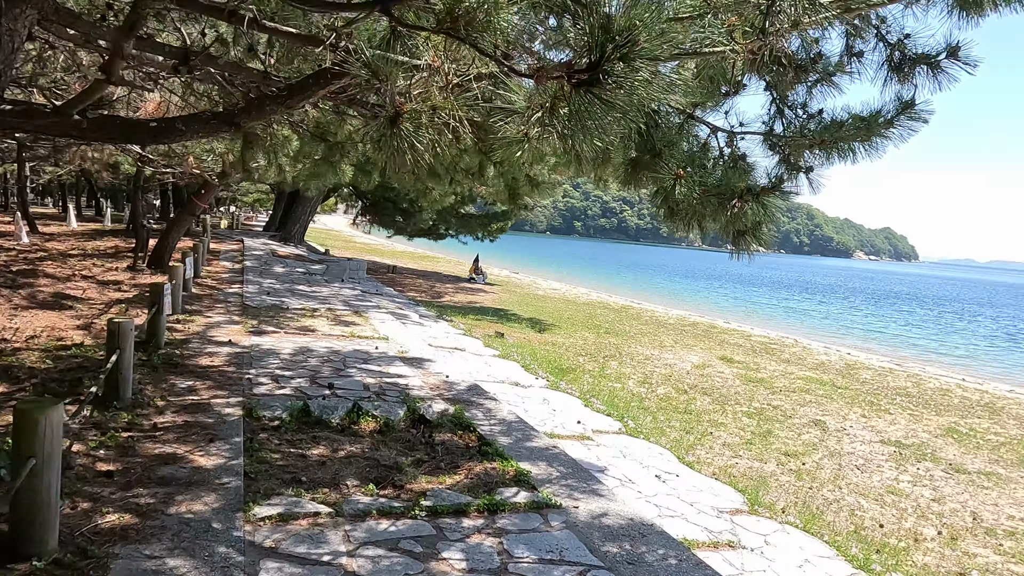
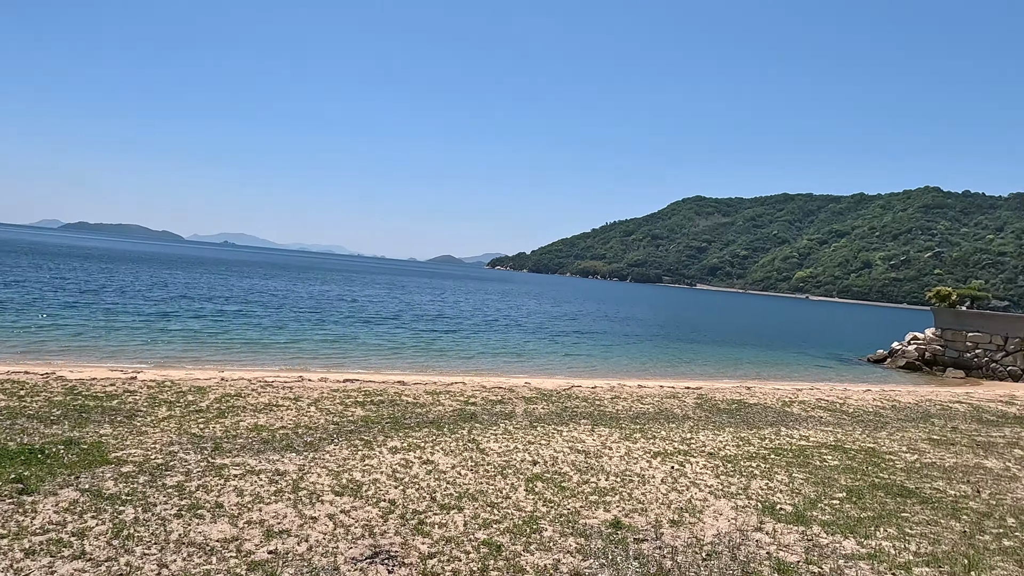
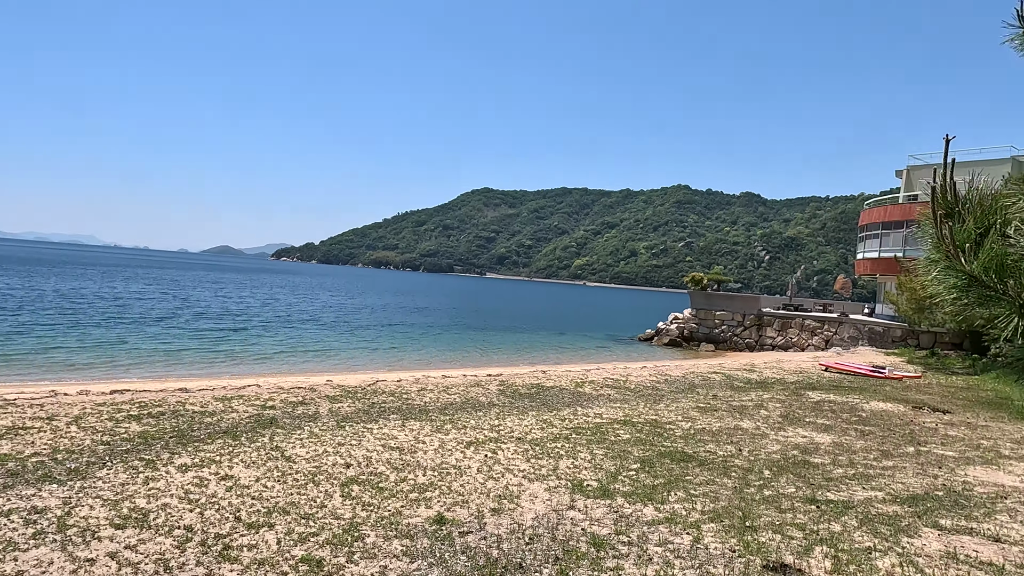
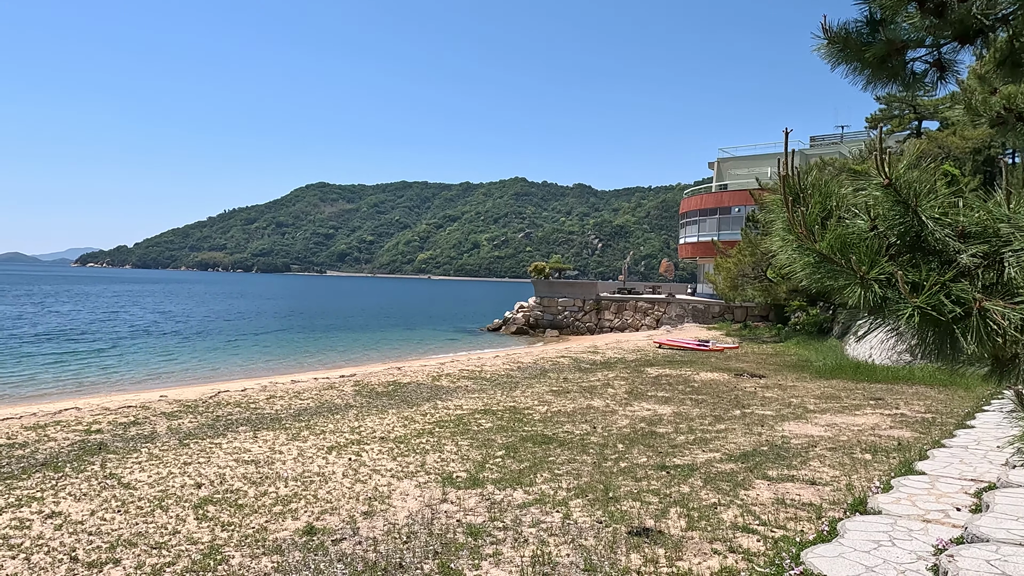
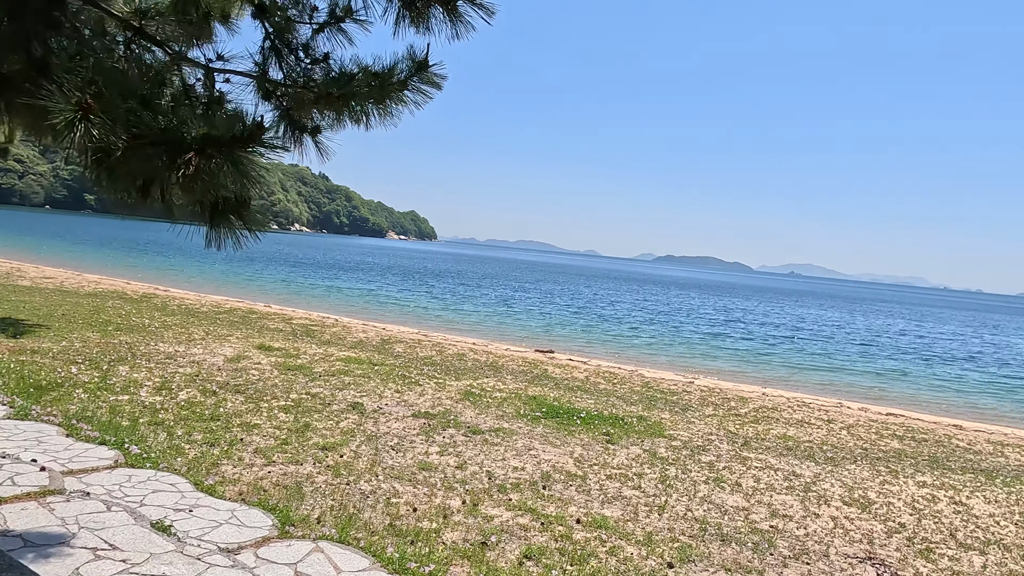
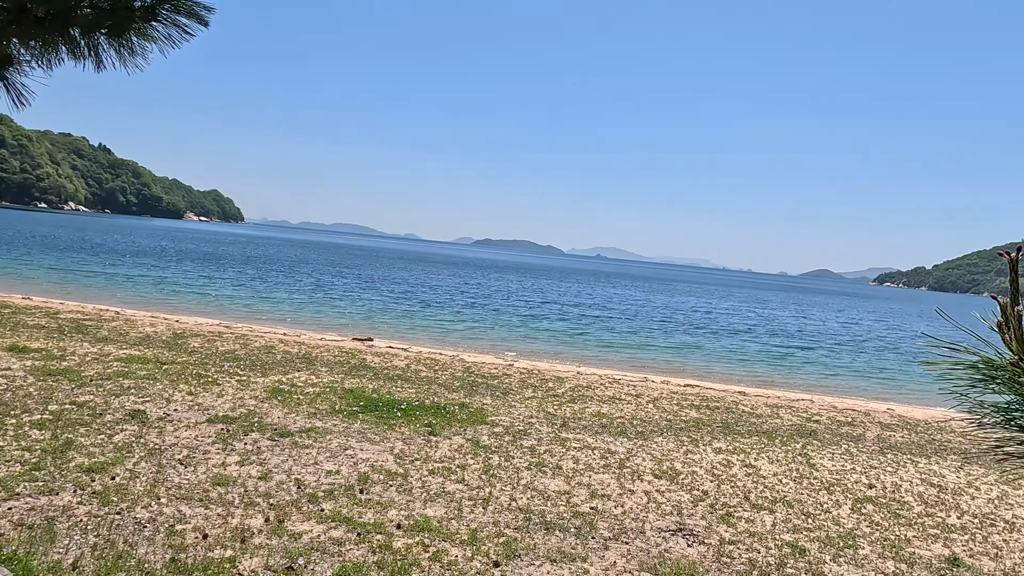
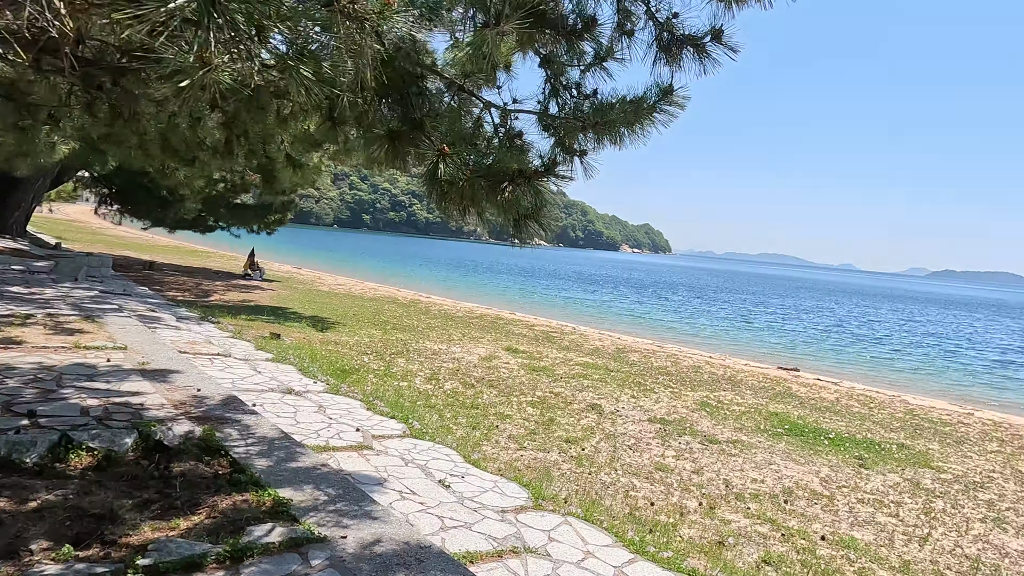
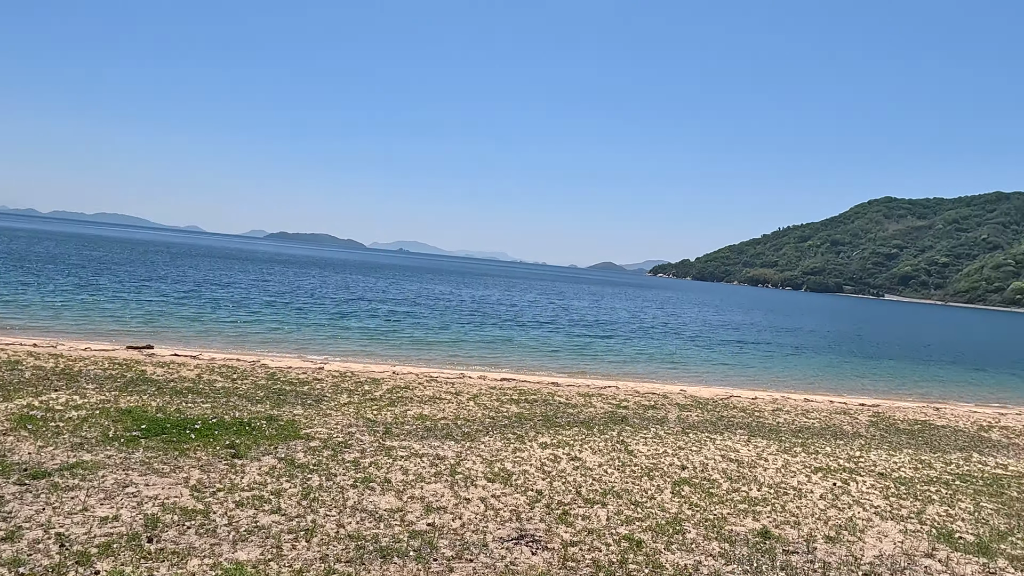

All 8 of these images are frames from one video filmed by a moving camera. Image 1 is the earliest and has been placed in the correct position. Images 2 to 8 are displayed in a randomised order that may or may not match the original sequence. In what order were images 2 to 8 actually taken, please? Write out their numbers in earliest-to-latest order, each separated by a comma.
7, 5, 6, 8, 2, 3, 4
